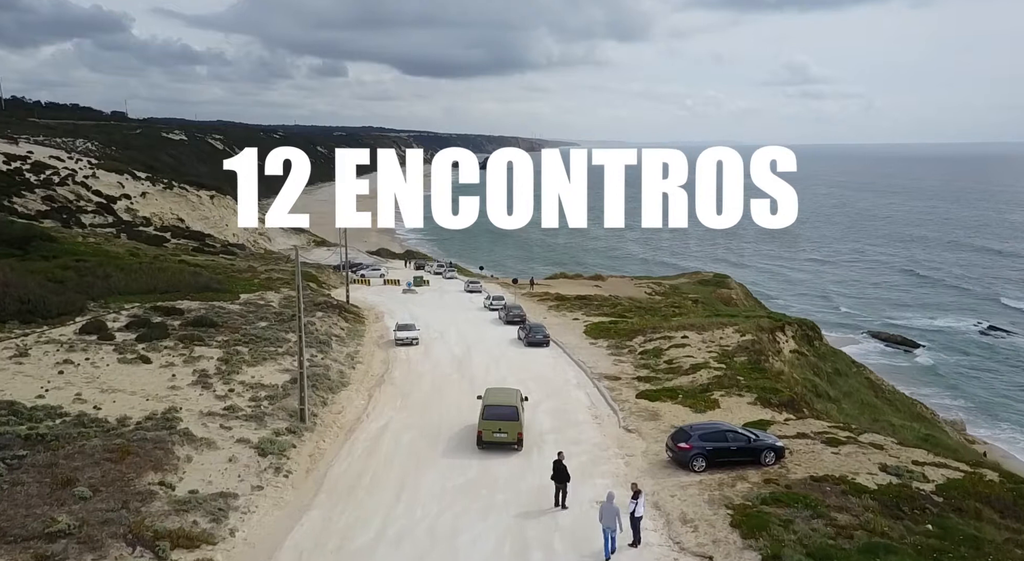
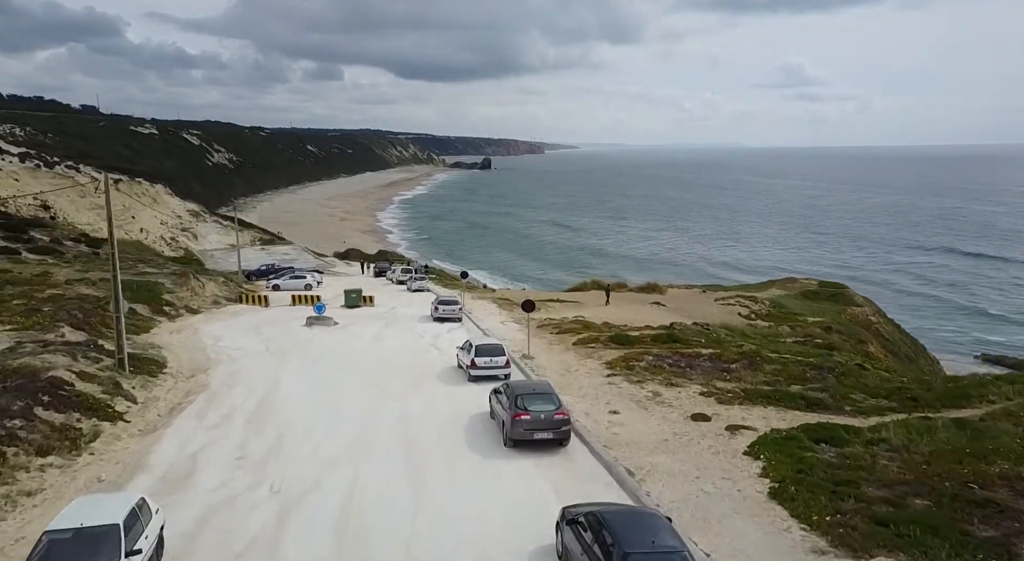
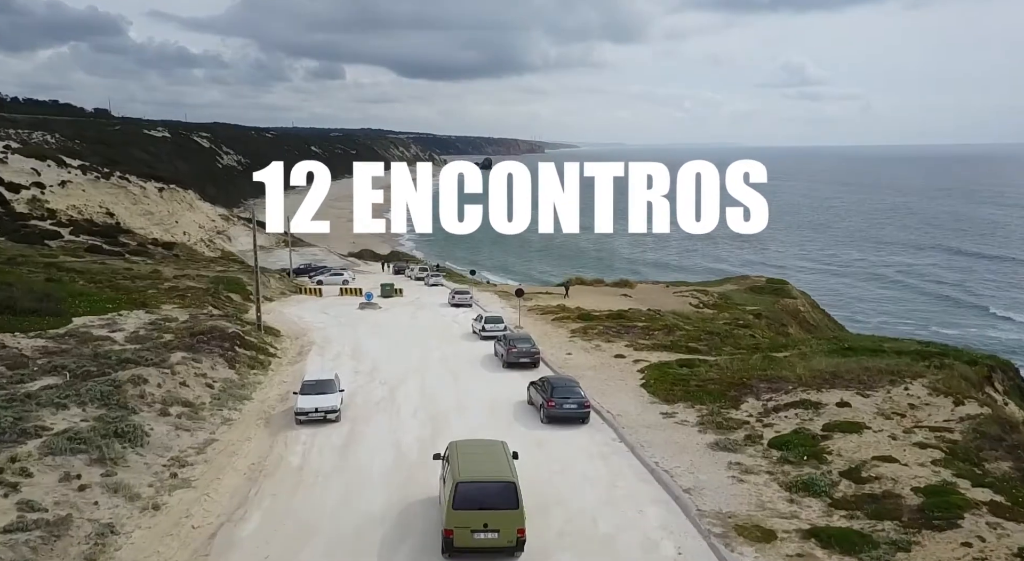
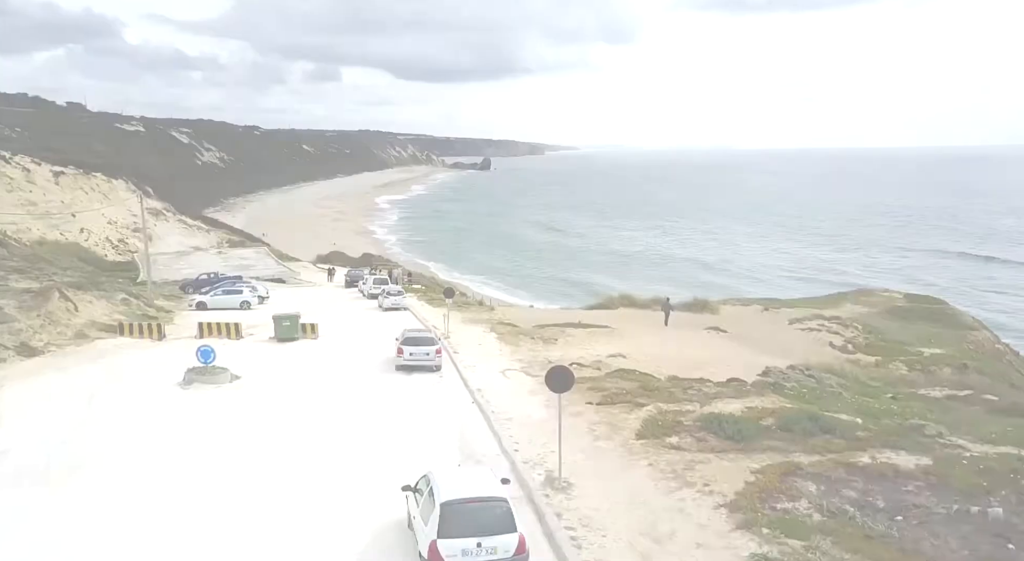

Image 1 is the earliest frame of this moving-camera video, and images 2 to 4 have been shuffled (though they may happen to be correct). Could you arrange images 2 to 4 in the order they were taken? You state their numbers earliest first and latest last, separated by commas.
3, 2, 4
